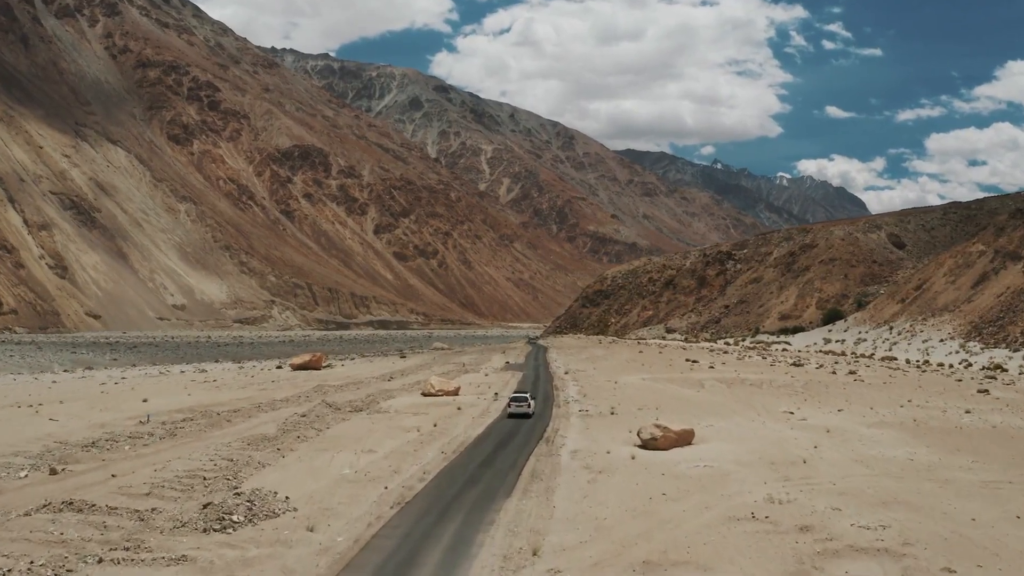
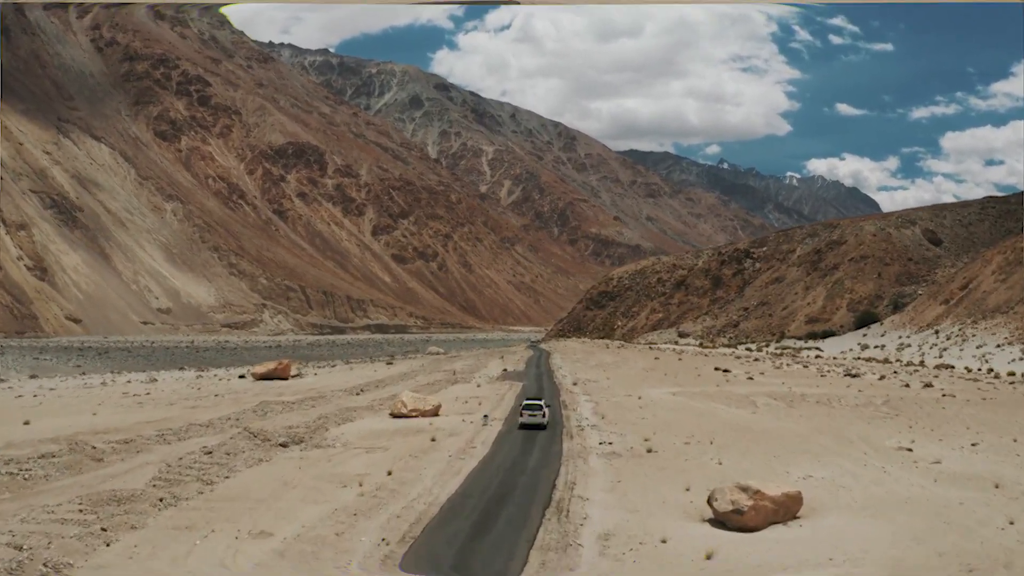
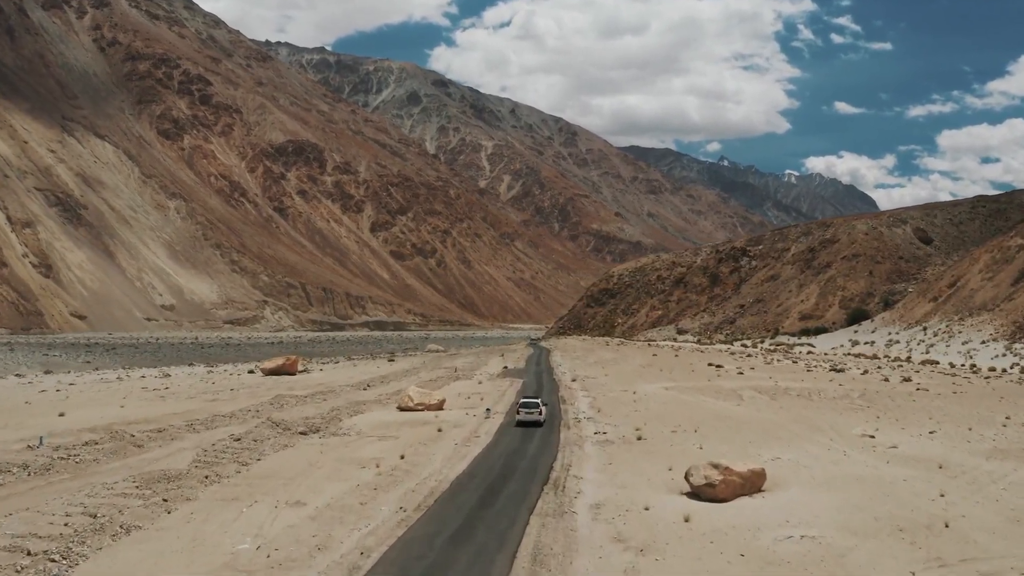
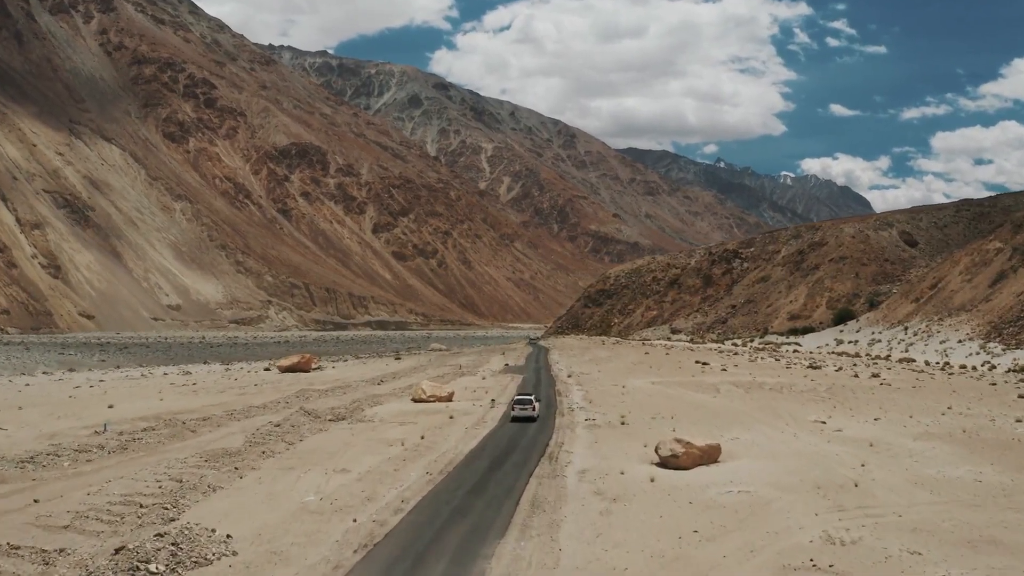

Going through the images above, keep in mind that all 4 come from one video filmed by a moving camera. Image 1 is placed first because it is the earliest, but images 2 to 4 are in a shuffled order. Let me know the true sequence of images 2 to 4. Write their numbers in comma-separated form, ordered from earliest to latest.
4, 3, 2
